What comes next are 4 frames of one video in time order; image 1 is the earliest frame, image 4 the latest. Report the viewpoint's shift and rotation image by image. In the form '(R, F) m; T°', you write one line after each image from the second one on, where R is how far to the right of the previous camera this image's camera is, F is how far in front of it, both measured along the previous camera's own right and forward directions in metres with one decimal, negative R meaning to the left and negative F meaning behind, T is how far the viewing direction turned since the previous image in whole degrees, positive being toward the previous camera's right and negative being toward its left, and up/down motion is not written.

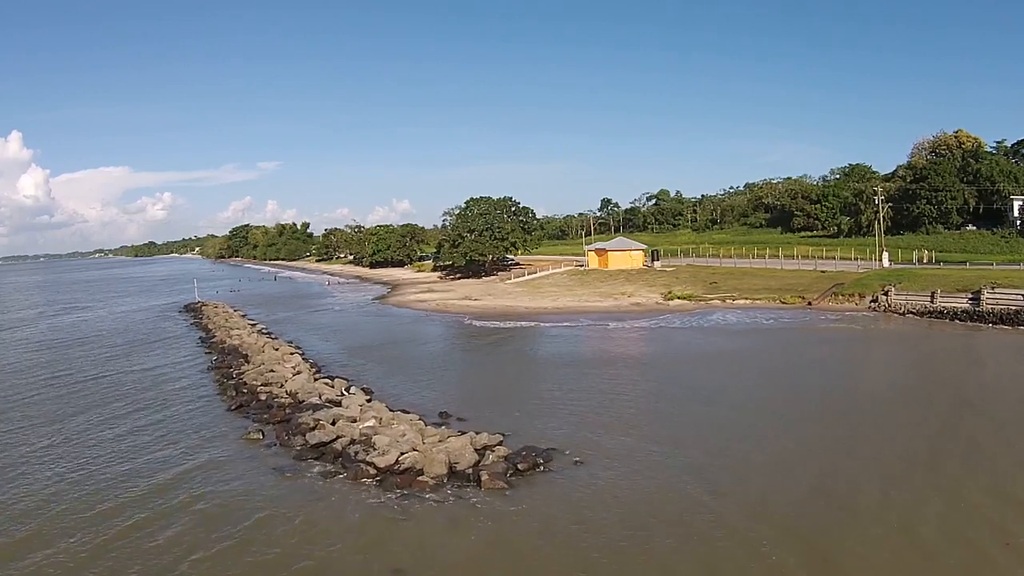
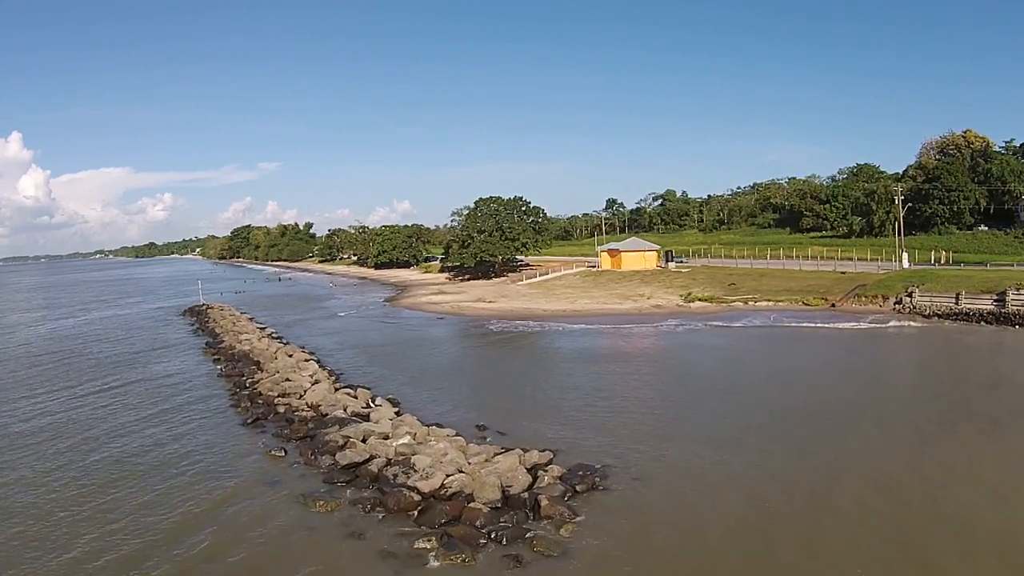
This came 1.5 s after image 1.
(-0.9, +1.2) m; 0°
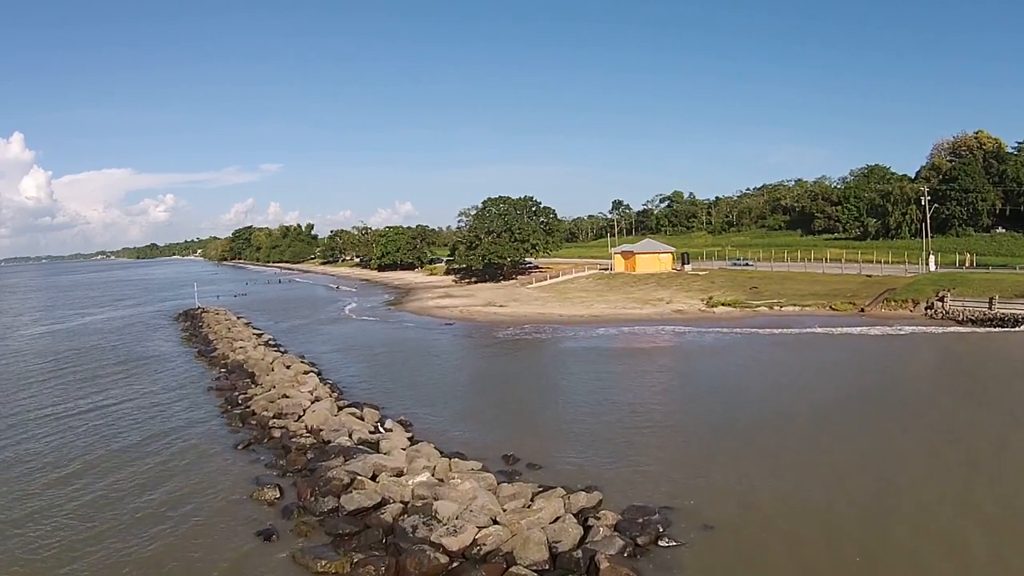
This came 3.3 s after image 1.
(-0.6, +2.2) m; 0°
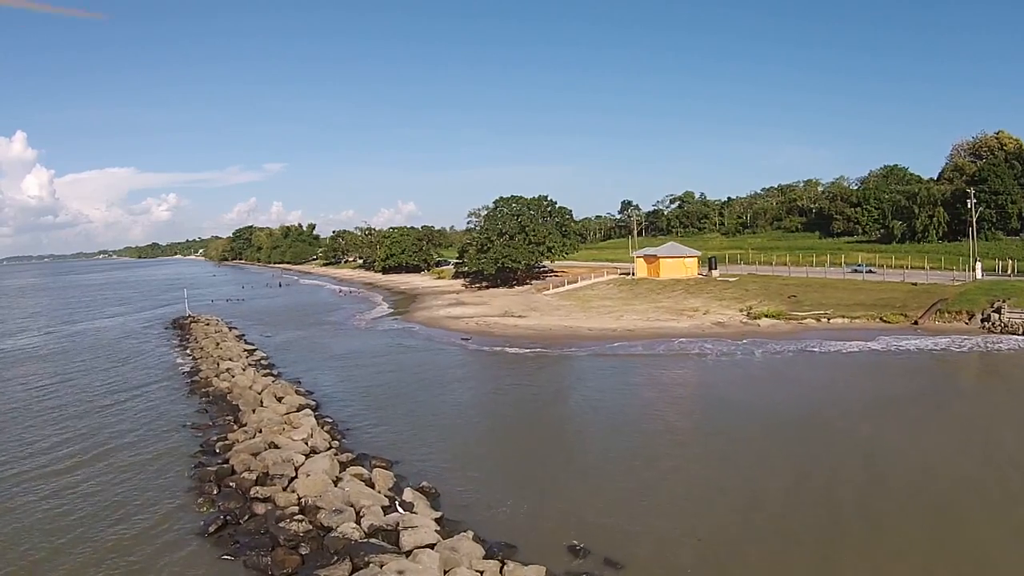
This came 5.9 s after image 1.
(-0.9, +3.5) m; 0°
